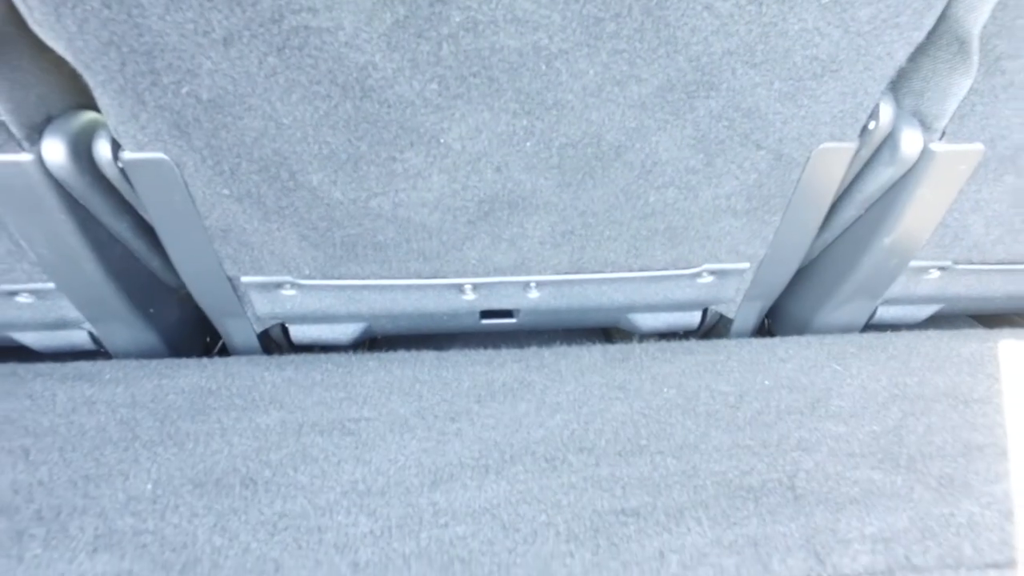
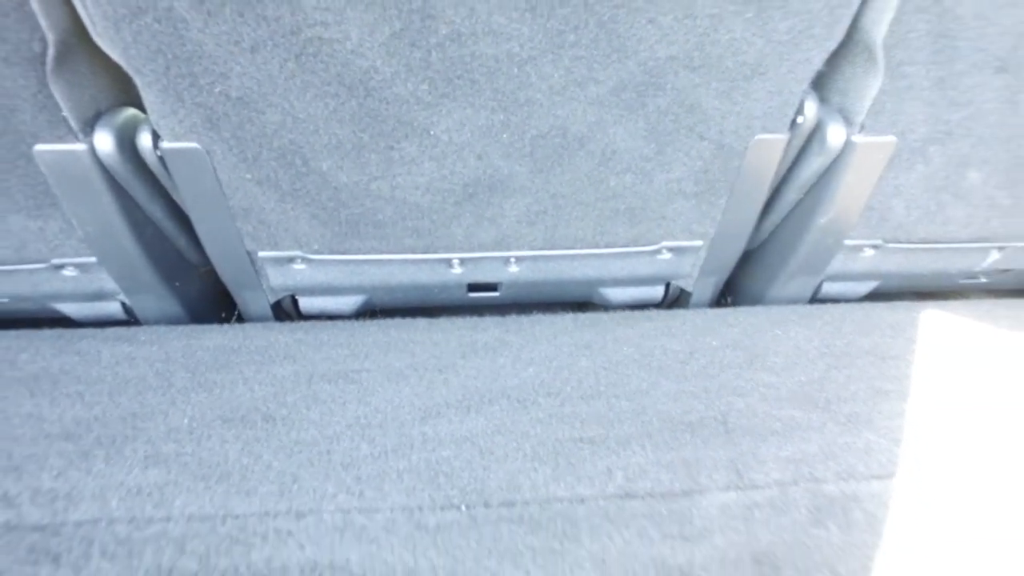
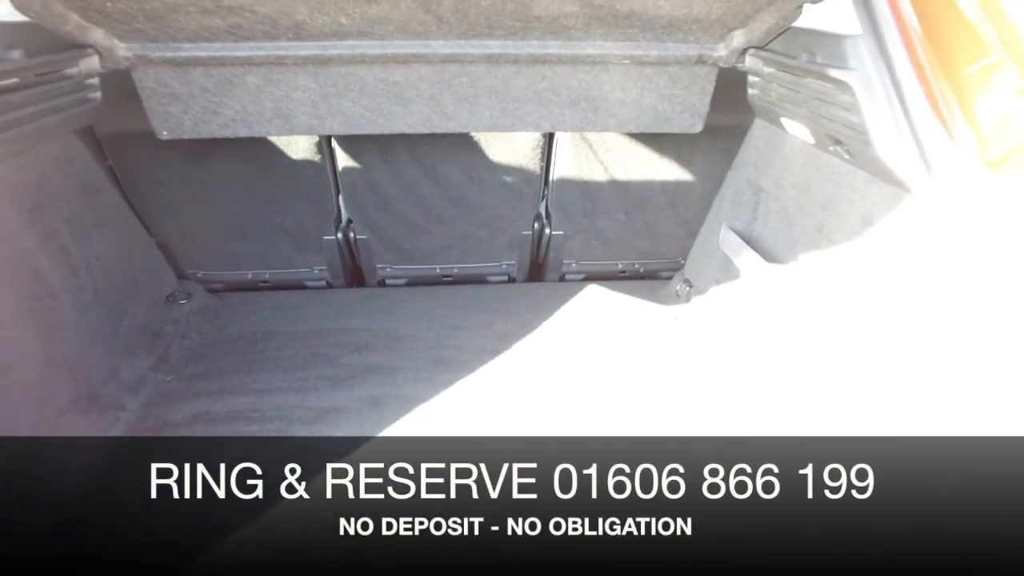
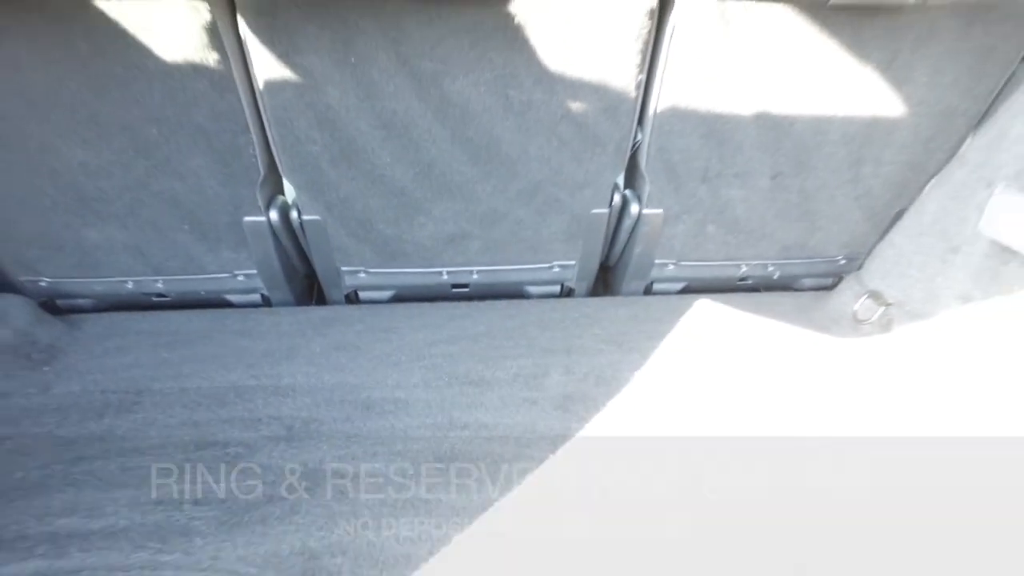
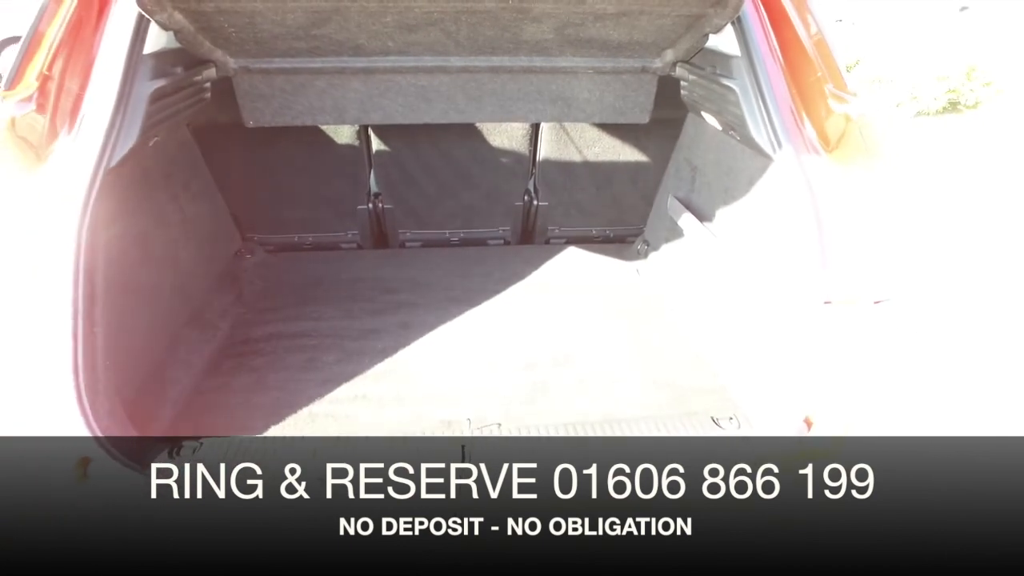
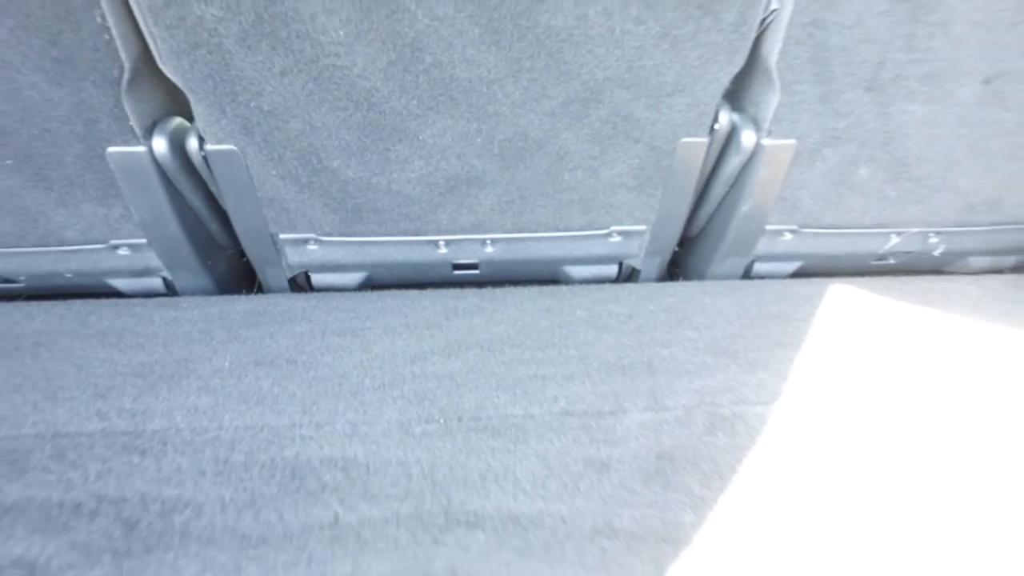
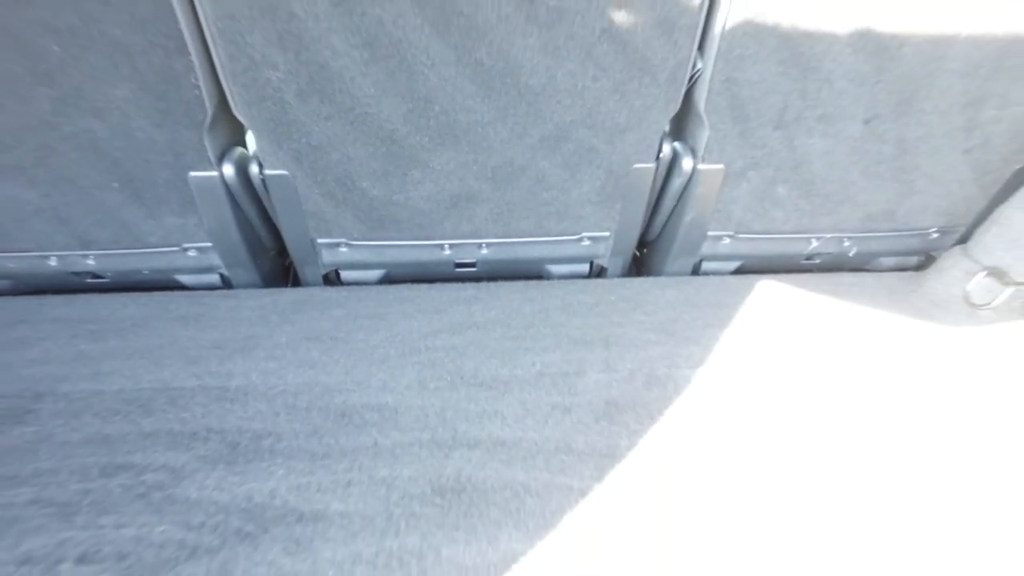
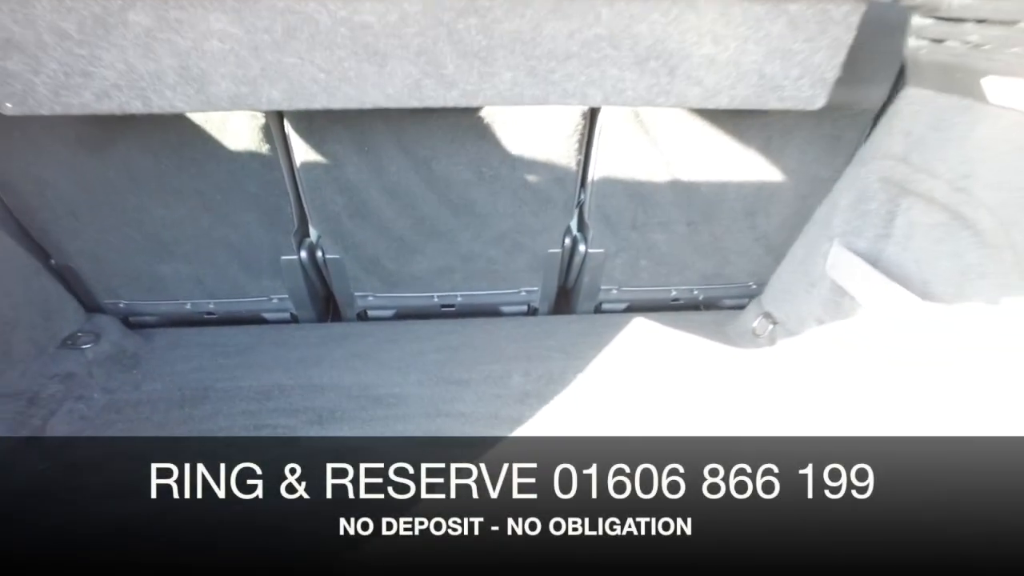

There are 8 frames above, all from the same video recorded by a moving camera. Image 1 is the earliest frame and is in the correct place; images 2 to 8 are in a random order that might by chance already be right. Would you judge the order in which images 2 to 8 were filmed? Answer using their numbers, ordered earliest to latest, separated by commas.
2, 6, 7, 4, 8, 3, 5
